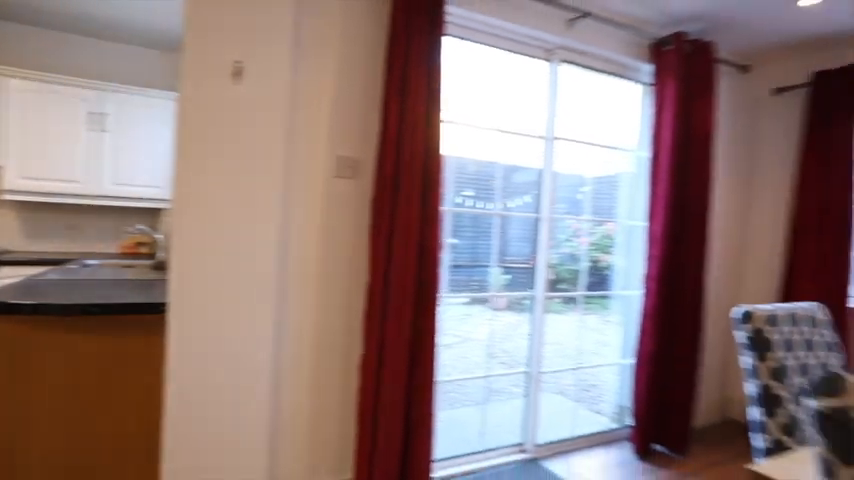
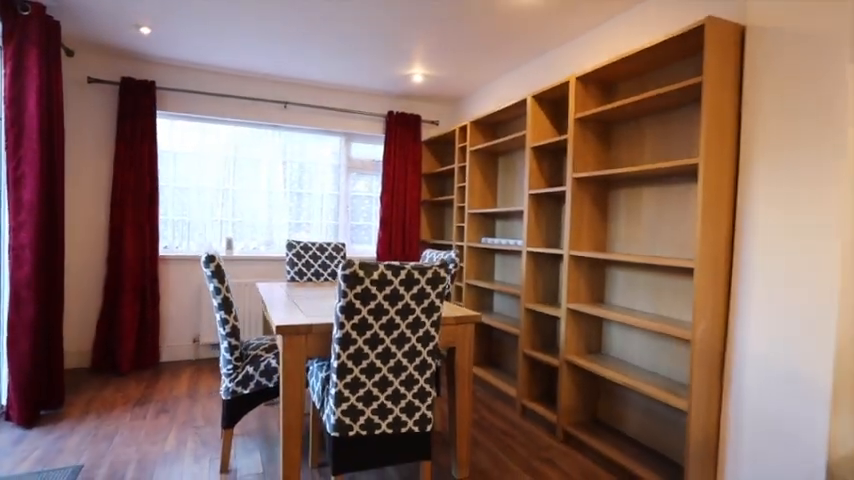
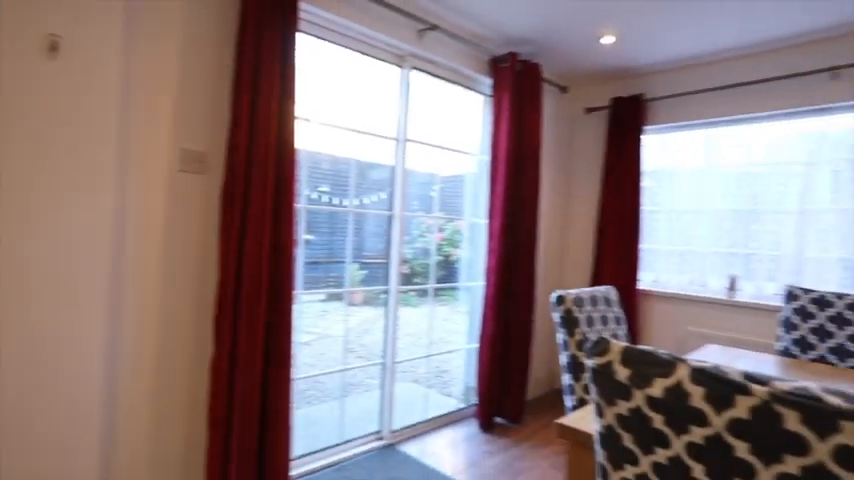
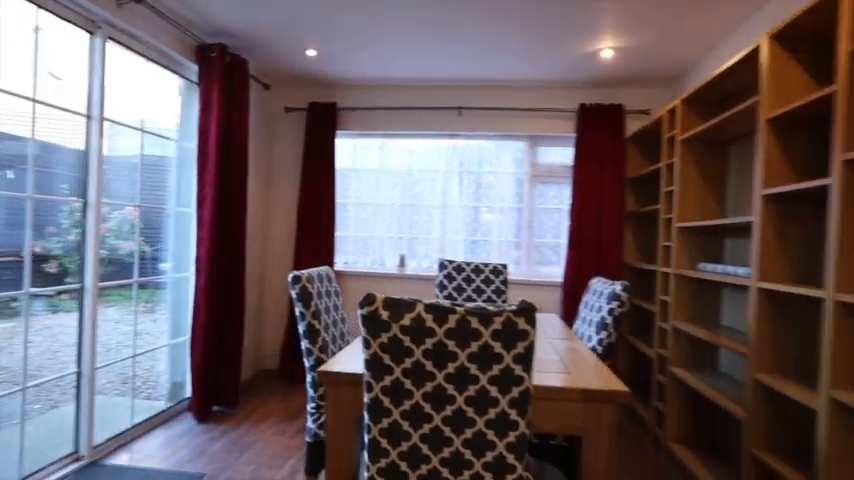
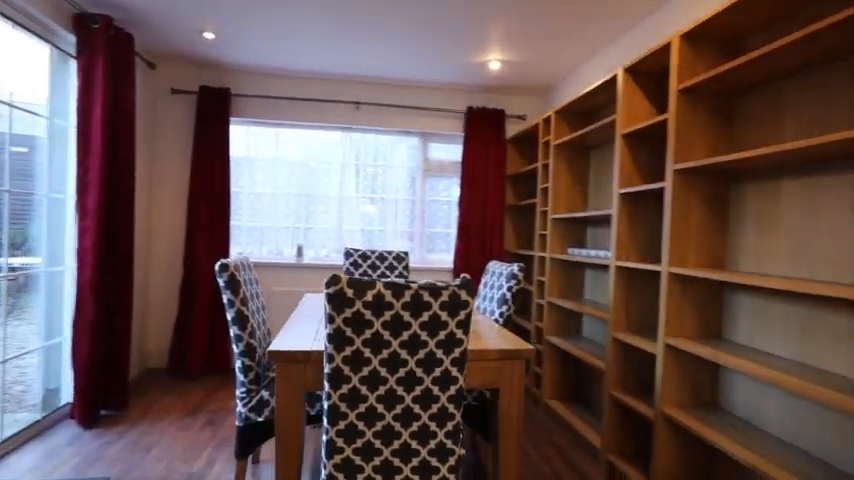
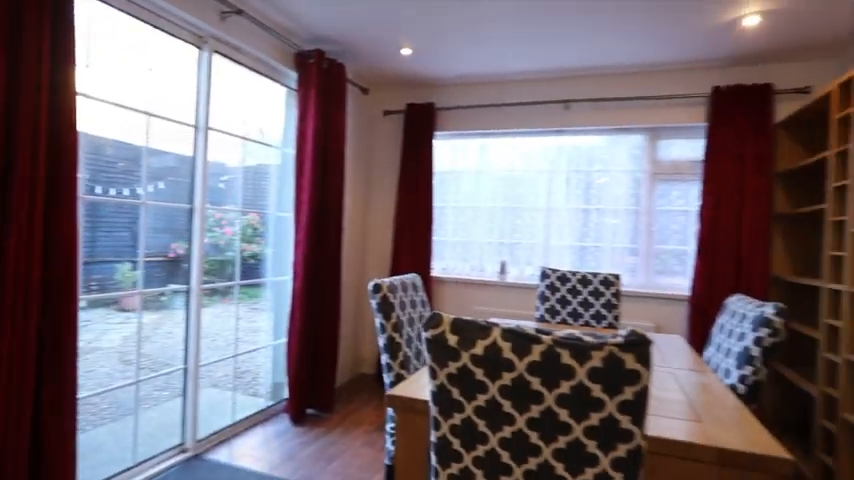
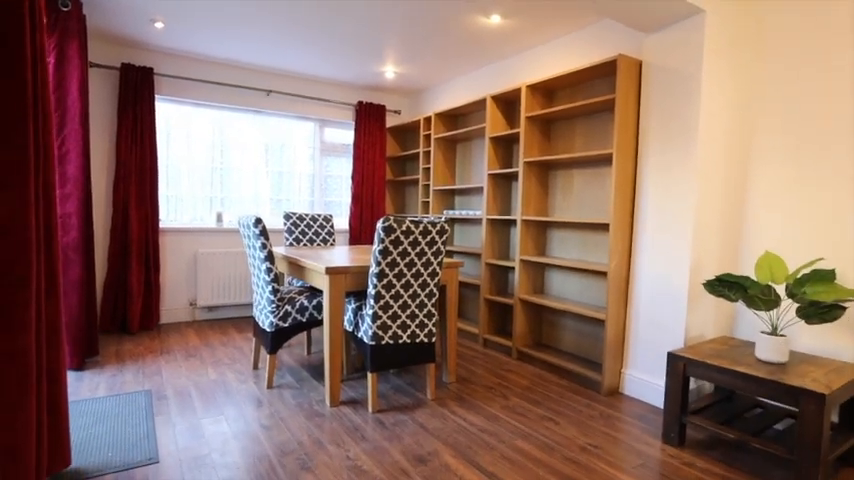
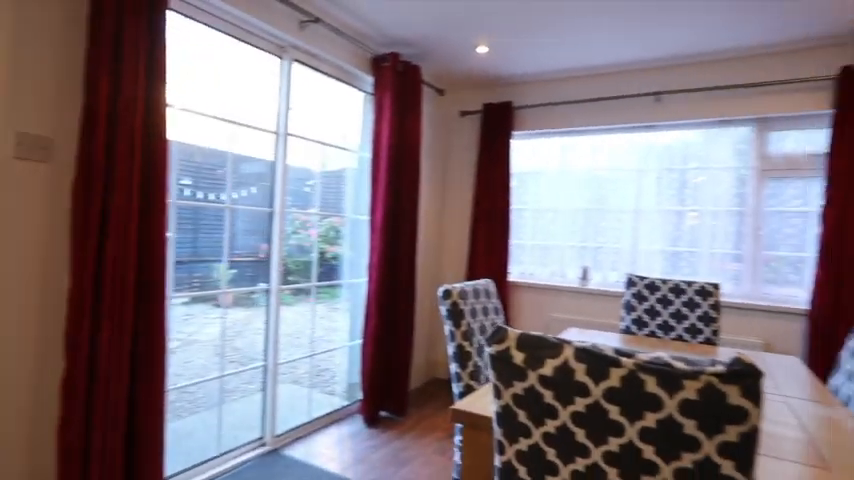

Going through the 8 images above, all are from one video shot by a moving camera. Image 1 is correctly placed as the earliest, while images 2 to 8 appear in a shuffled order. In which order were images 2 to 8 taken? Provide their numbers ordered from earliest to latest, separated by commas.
3, 8, 6, 4, 5, 2, 7
